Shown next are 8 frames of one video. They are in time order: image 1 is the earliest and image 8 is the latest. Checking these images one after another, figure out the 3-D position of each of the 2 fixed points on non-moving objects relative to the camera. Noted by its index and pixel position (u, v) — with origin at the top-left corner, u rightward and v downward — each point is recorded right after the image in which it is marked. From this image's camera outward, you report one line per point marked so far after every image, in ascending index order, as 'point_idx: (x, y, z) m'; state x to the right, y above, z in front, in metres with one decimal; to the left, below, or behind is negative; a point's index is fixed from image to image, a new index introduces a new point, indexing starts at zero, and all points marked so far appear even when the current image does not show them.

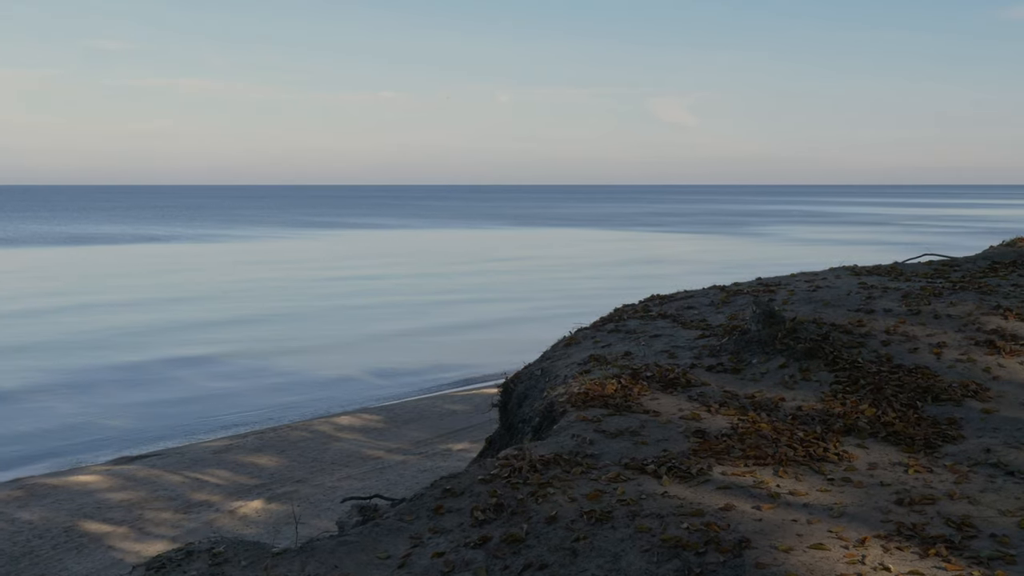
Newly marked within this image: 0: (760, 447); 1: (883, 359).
0: (+2.0, -1.3, +10.5) m
1: (+3.4, -0.7, +12.4) m
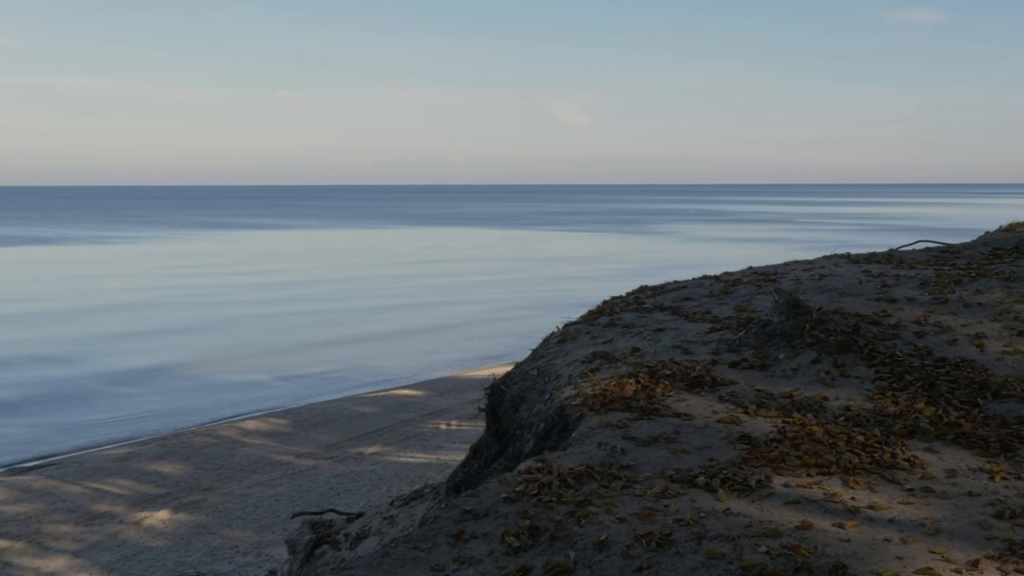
0: (+2.1, -1.1, +9.2) m
1: (+3.5, -0.5, +11.2) m
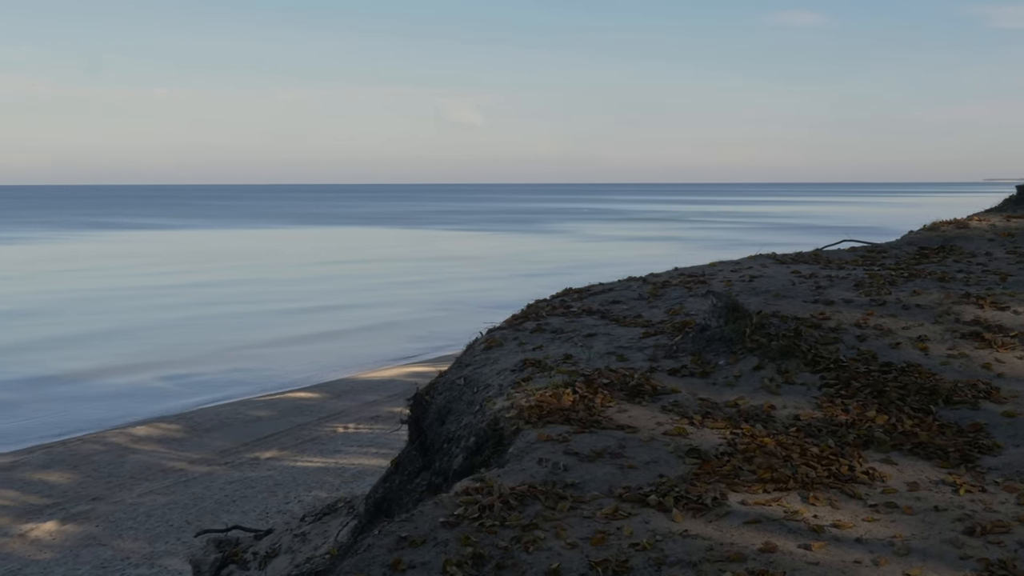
0: (+1.7, -1.2, +8.7) m
1: (+2.9, -0.6, +10.7) m
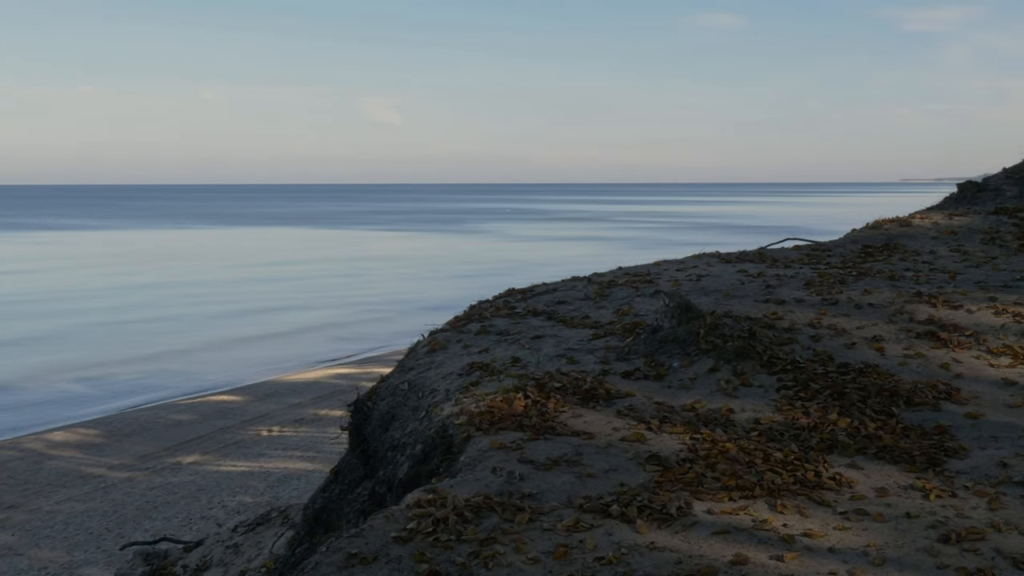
0: (+1.4, -1.2, +8.3) m
1: (+2.5, -0.5, +10.5) m
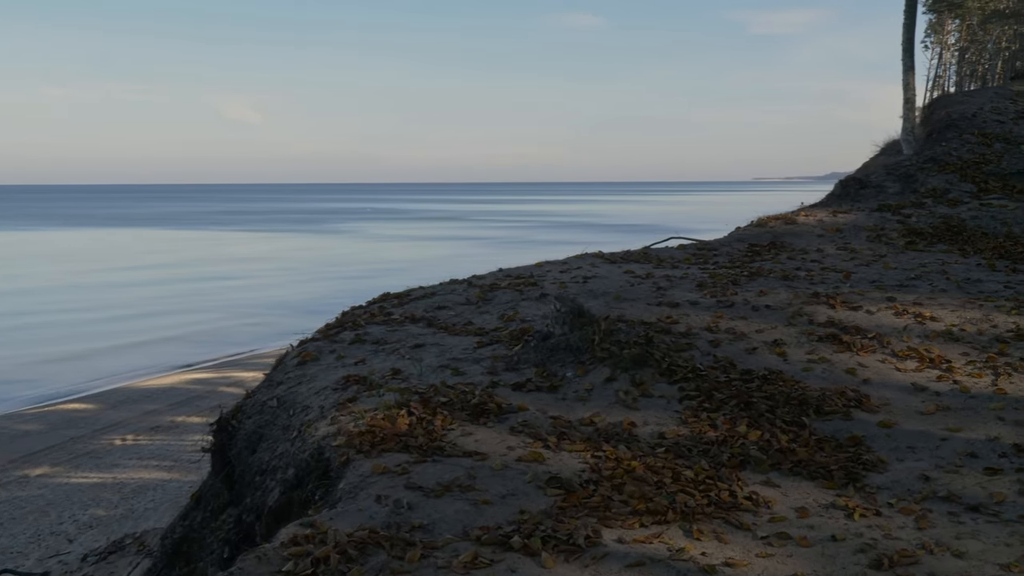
0: (+0.8, -1.2, +7.6) m
1: (+1.6, -0.6, +9.9) m
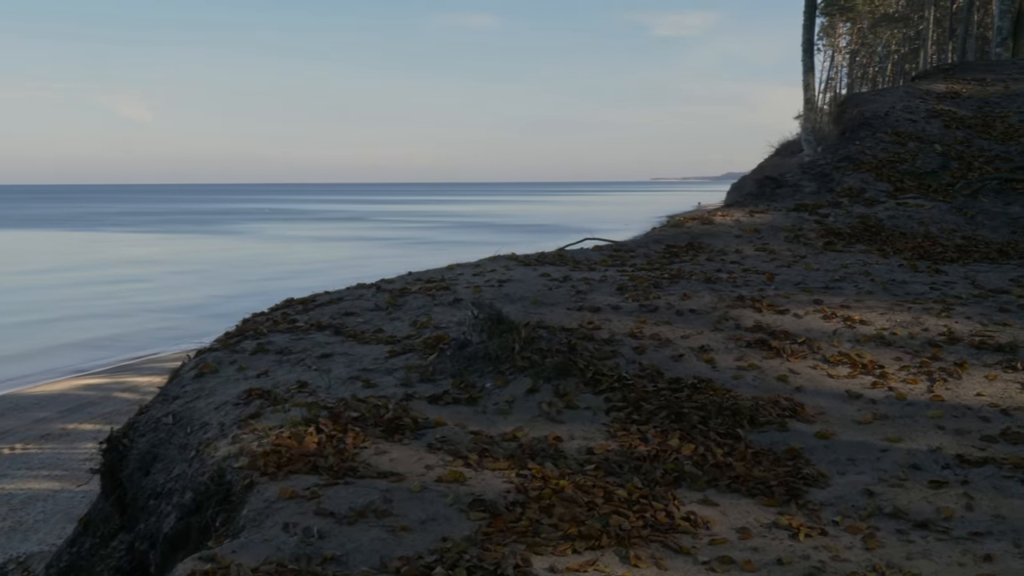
0: (+0.4, -1.2, +7.1) m
1: (+1.0, -0.6, +9.4) m
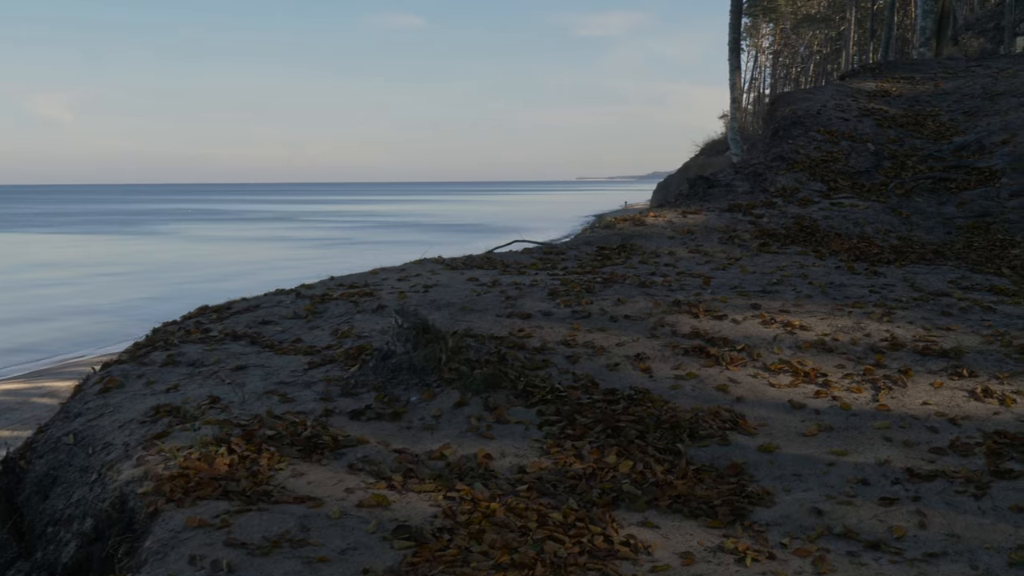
0: (0.0, -1.3, +6.6) m
1: (+0.5, -0.6, +8.9) m
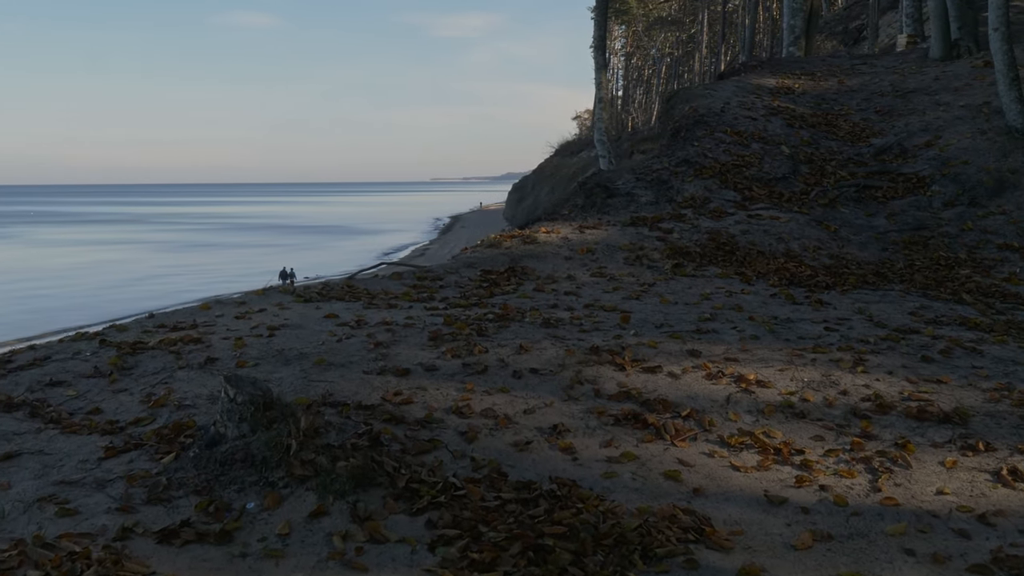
0: (-0.3, -1.5, +4.2) m
1: (-0.1, -0.9, +6.5) m
